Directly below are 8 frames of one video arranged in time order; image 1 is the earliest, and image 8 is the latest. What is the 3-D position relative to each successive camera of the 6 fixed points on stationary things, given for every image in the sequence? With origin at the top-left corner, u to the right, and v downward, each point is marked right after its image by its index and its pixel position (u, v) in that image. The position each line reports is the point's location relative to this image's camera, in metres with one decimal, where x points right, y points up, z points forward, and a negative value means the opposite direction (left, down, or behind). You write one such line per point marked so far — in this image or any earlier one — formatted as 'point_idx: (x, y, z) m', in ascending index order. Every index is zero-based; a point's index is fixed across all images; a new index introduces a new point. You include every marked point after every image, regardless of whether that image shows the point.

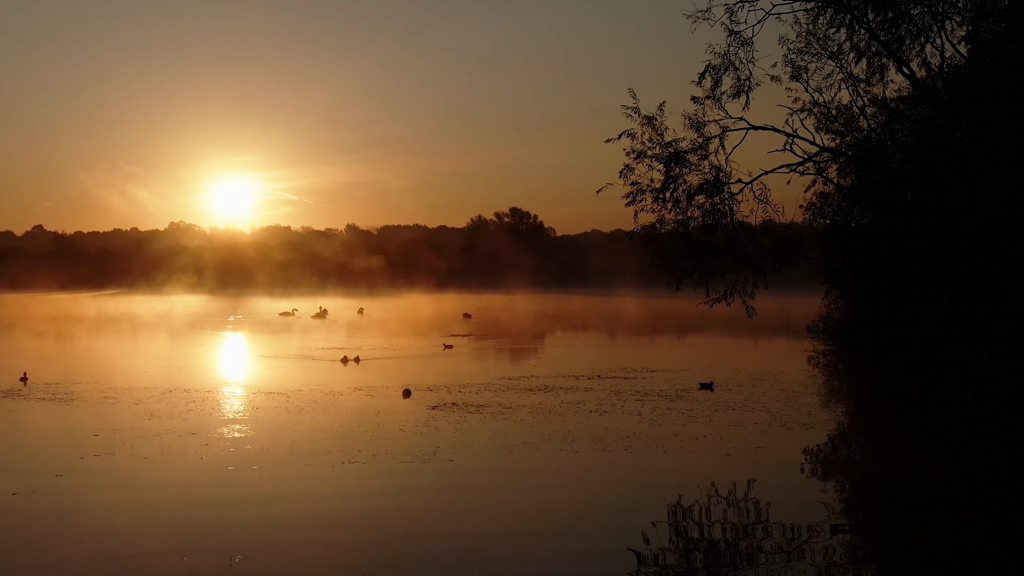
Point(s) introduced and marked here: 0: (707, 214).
0: (+3.4, +1.4, +15.6) m
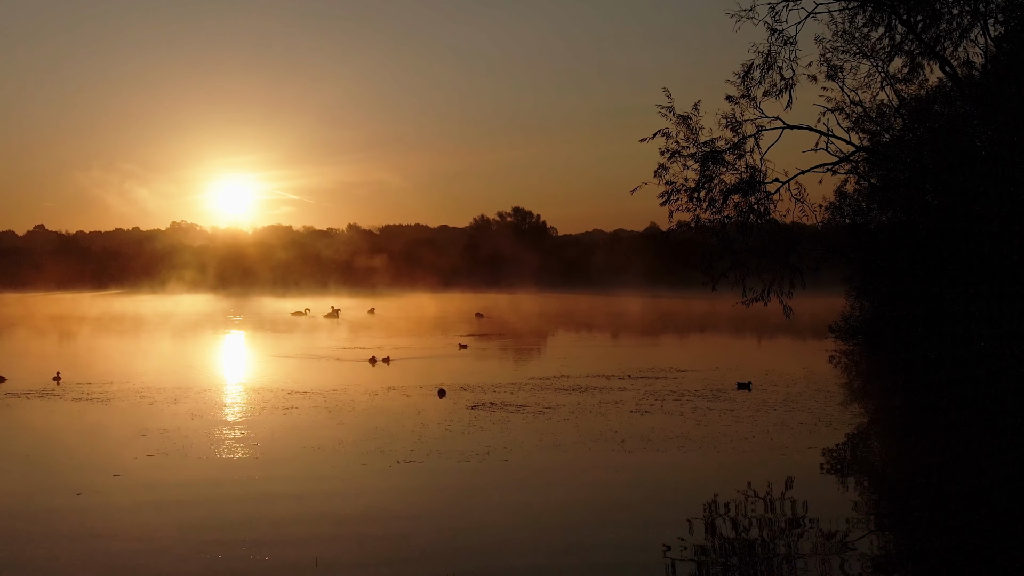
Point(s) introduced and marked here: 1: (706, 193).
0: (+4.1, +1.4, +15.5) m
1: (+3.6, +1.8, +16.2) m
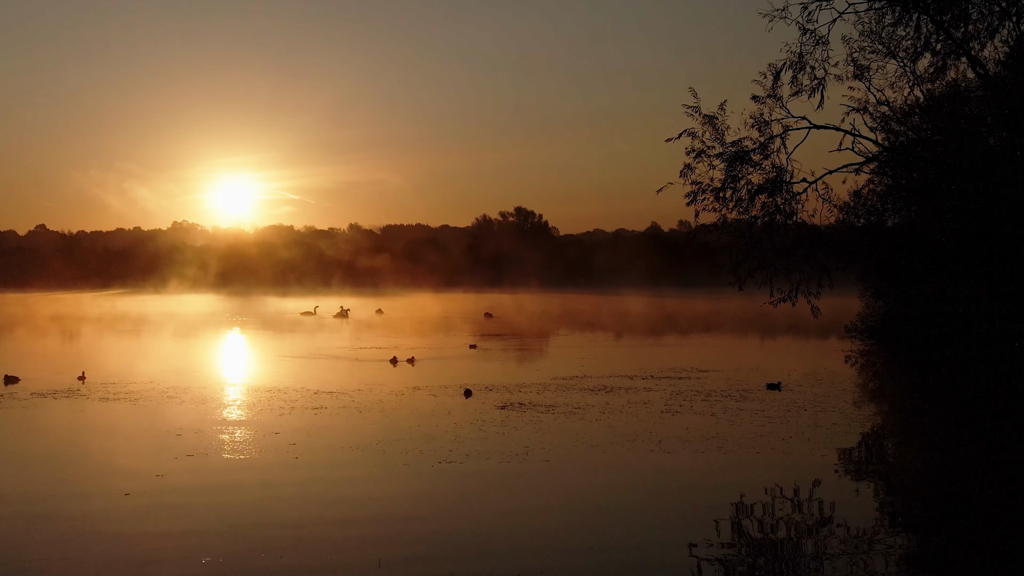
0: (+4.7, +1.4, +15.5) m
1: (+4.1, +1.8, +16.2) m
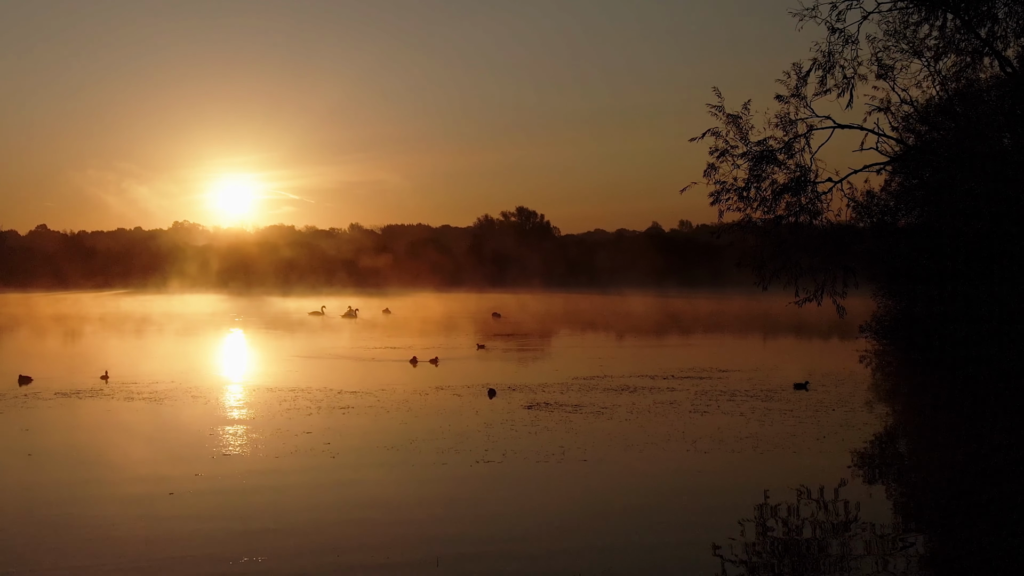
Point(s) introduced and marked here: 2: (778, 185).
0: (+5.1, +1.4, +15.5) m
1: (+4.6, +1.8, +16.2) m
2: (+4.8, +1.8, +15.4) m
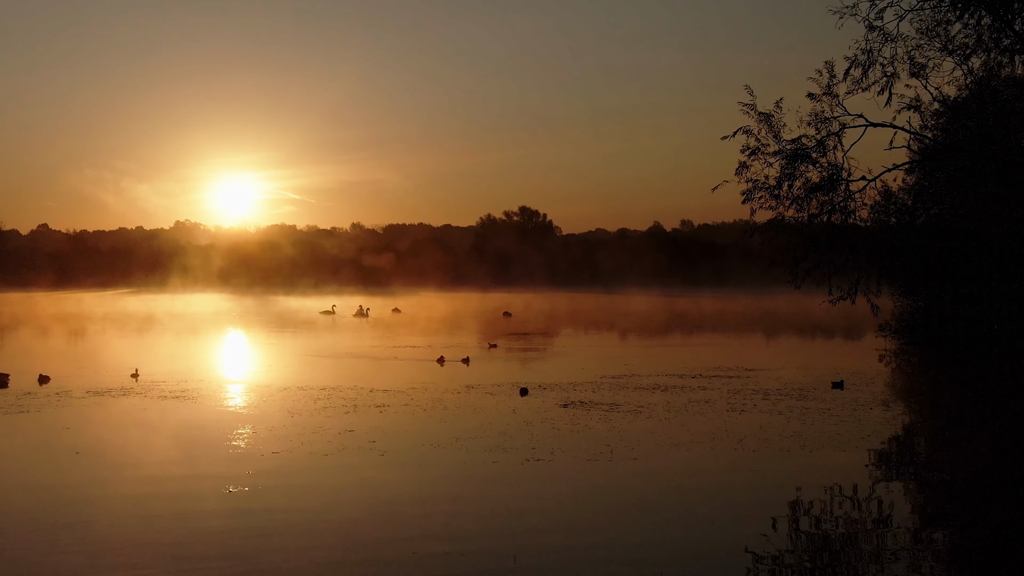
0: (+5.8, +1.4, +15.4) m
1: (+5.2, +1.8, +16.2) m
2: (+5.4, +1.9, +15.4) m
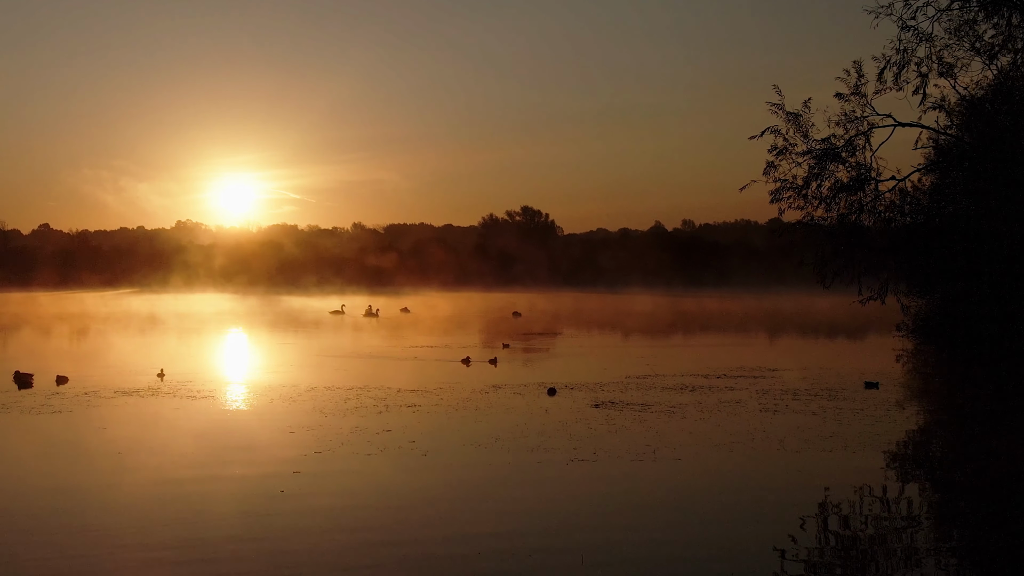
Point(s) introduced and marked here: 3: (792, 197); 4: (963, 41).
0: (+6.3, +1.4, +15.4) m
1: (+5.8, +1.8, +16.1) m
2: (+6.0, +1.9, +15.3) m
3: (+5.4, +1.8, +16.5) m
4: (+8.9, +4.8, +16.8) m
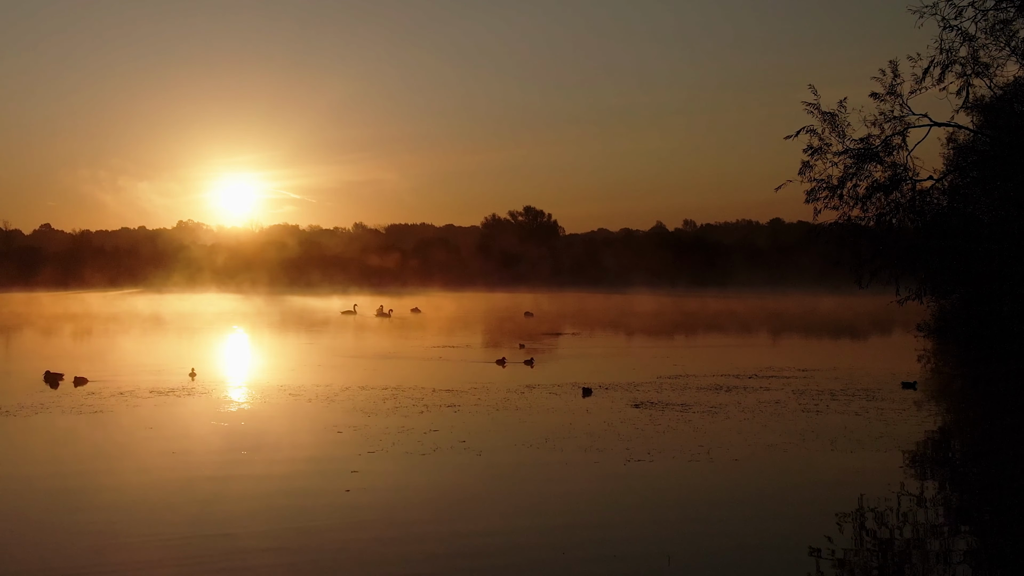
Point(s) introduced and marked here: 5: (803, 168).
0: (+7.0, +1.4, +15.4) m
1: (+6.5, +1.8, +16.1) m
2: (+6.7, +1.9, +15.3) m
3: (+6.1, +1.8, +16.5) m
4: (+9.6, +4.8, +16.8) m
5: (+5.1, +2.0, +14.2) m
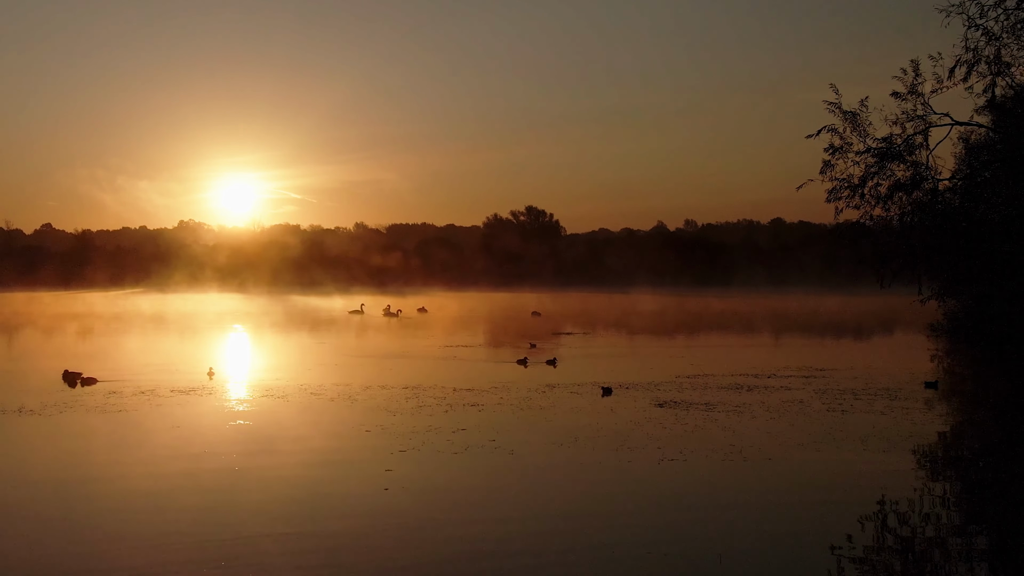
0: (+7.4, +1.4, +15.4) m
1: (+6.9, +1.8, +16.1) m
2: (+7.1, +1.9, +15.3) m
3: (+6.5, +1.8, +16.5) m
4: (+10.0, +4.9, +16.8) m
5: (+5.5, +2.0, +14.2) m
